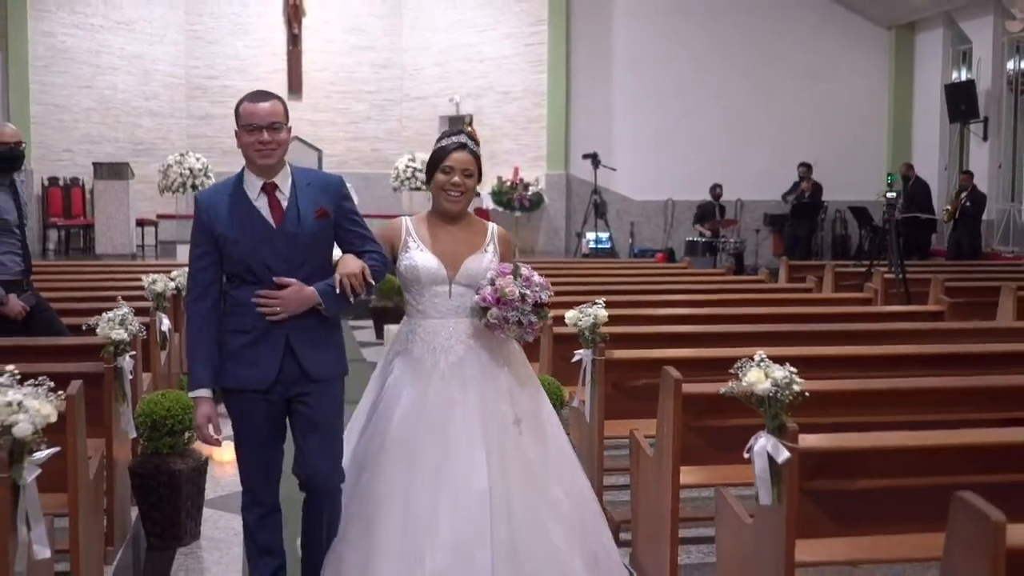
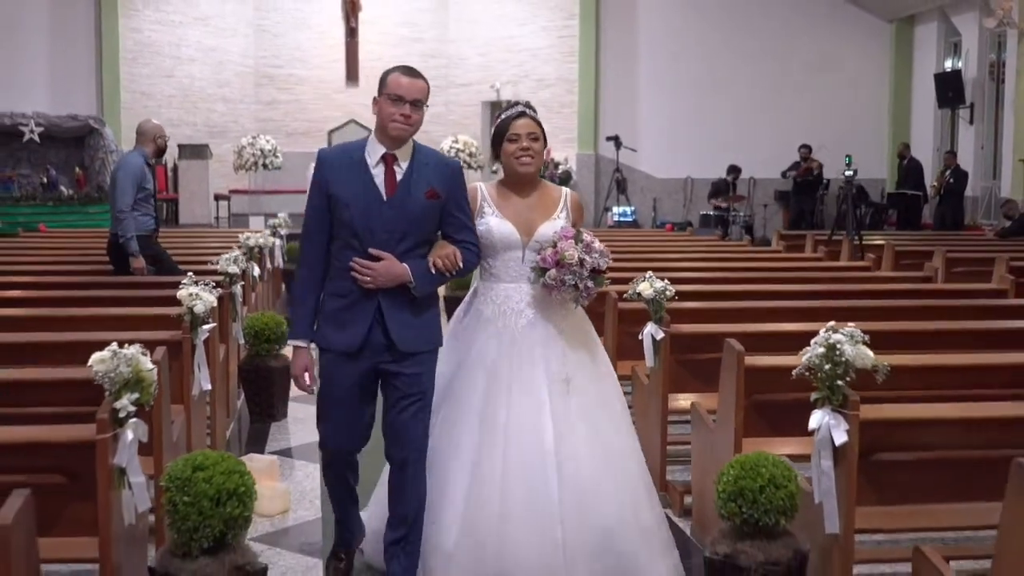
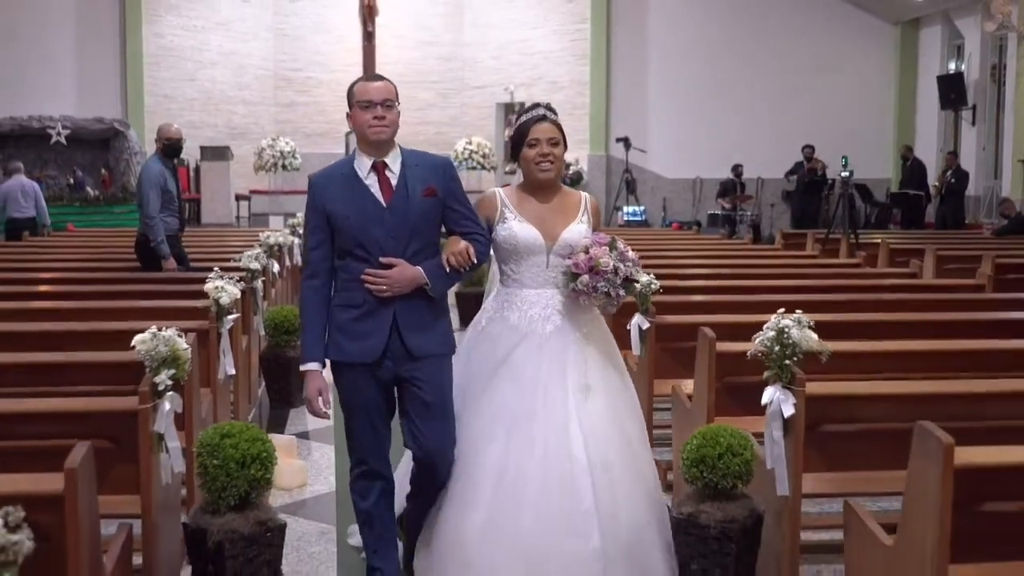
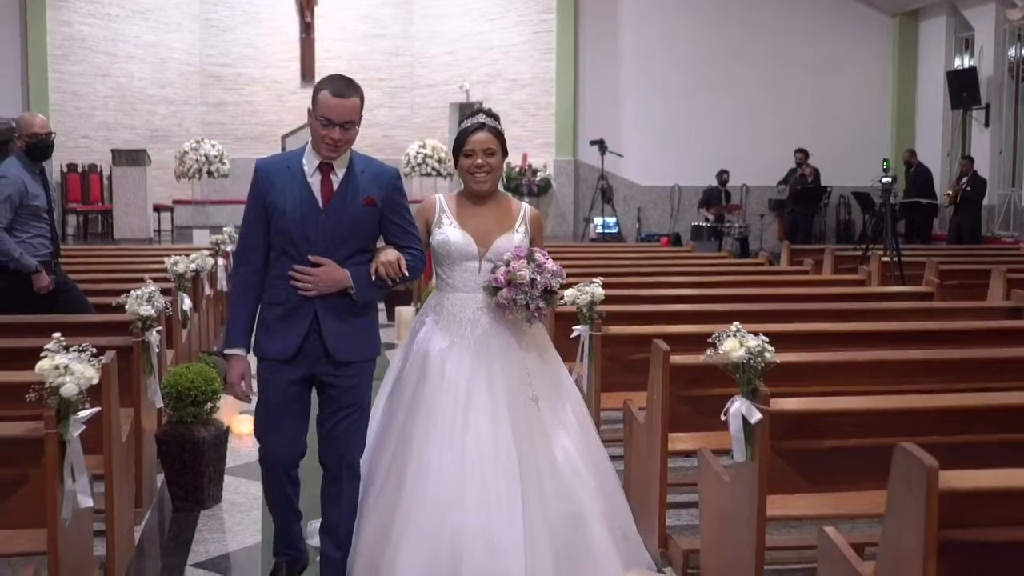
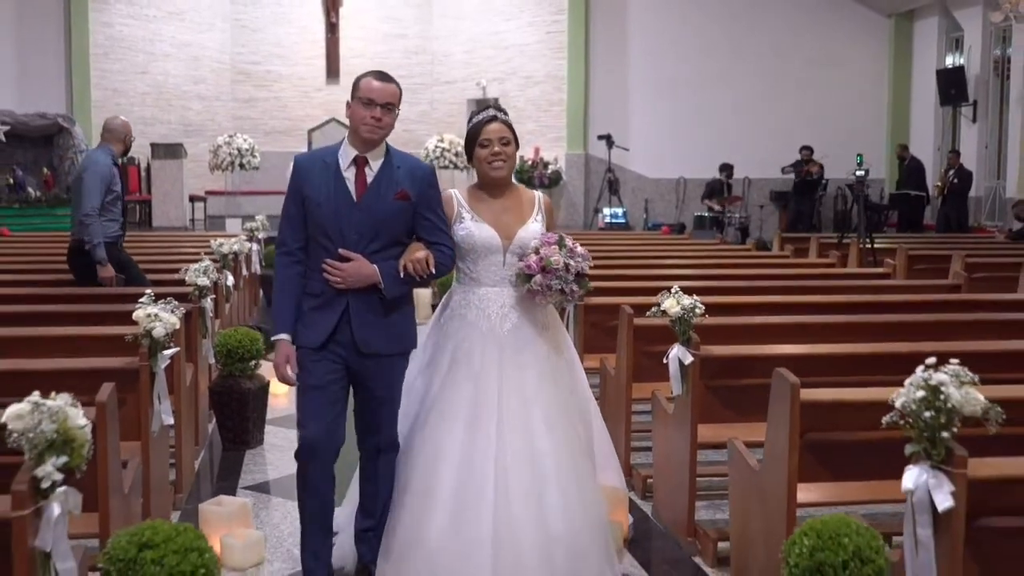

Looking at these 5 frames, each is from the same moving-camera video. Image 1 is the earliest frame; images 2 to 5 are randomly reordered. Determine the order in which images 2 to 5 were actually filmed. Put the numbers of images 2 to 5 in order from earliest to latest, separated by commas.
4, 5, 2, 3
